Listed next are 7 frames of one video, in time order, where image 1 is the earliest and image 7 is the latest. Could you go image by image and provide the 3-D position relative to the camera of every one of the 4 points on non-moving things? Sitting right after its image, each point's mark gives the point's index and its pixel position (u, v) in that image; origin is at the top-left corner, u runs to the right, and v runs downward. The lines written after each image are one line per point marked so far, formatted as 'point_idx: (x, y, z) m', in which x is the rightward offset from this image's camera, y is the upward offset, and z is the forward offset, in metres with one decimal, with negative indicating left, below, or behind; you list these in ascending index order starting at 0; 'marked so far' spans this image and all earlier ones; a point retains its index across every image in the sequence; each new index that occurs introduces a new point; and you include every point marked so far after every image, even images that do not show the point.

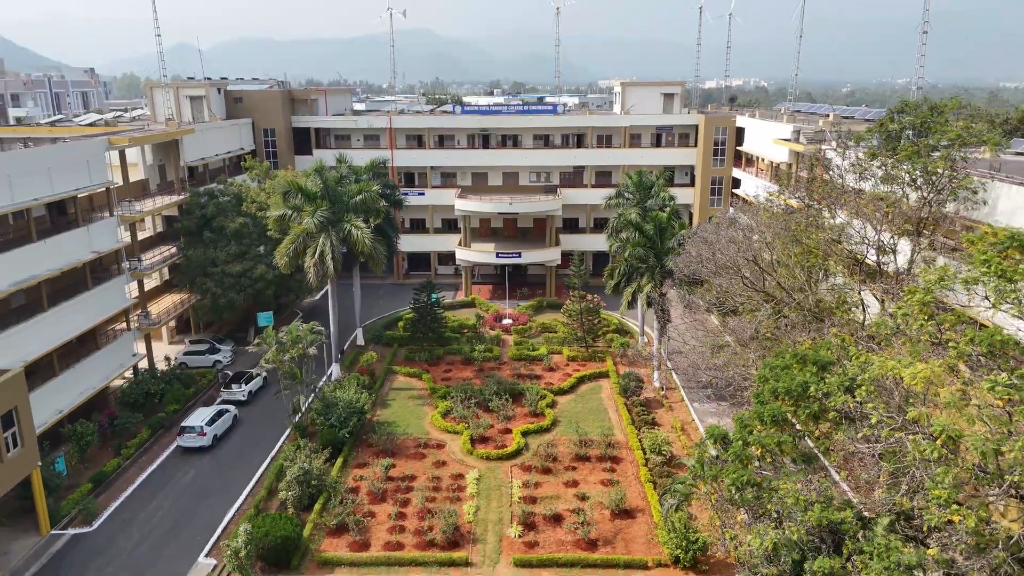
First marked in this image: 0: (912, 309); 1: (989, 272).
0: (+7.4, -0.4, +13.4) m
1: (+8.1, +0.3, +12.1) m
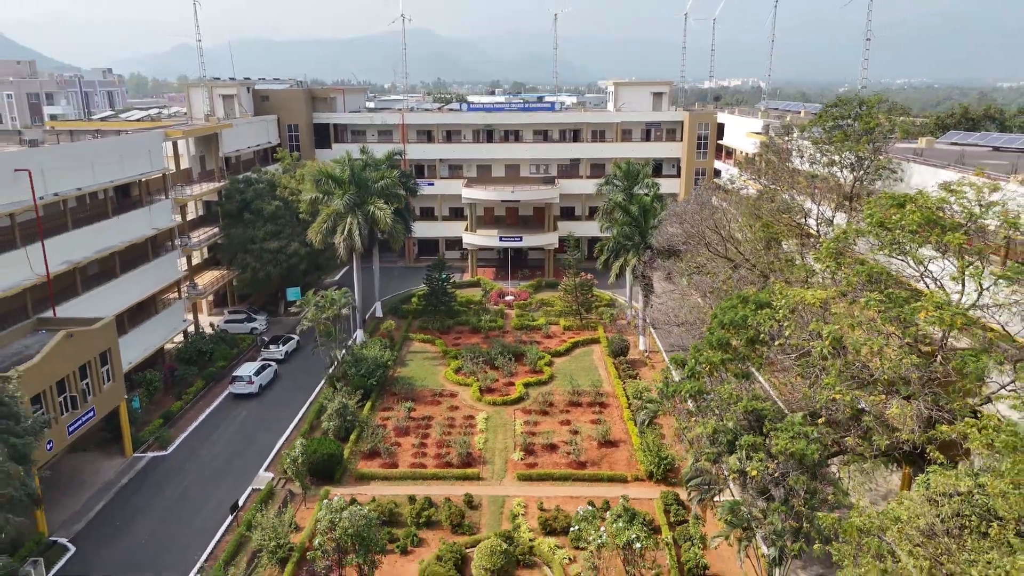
0: (+7.6, +0.8, +17.6) m
1: (+8.2, +1.5, +16.2) m
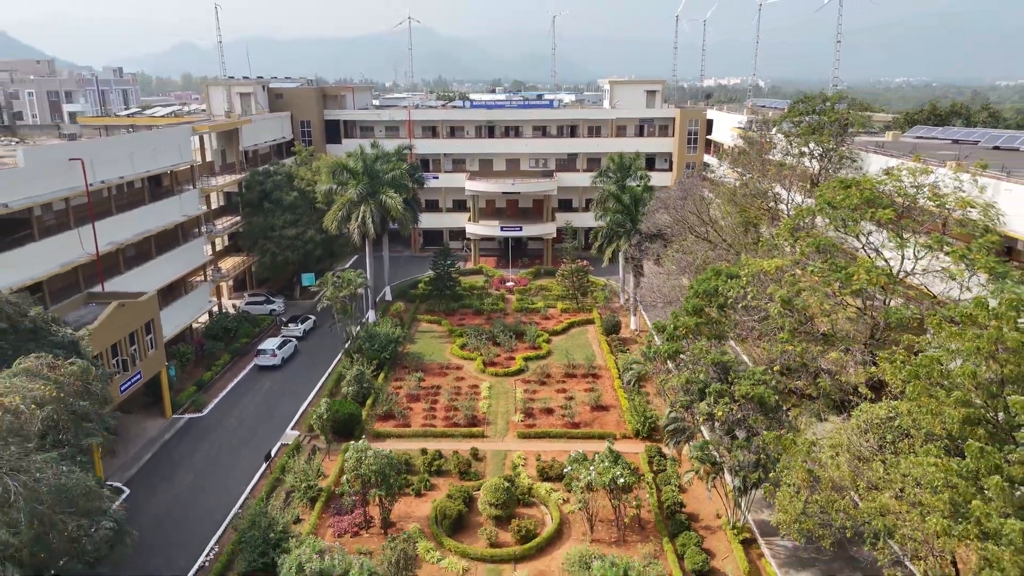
0: (+7.6, +1.6, +20.2) m
1: (+8.3, +2.3, +18.9) m
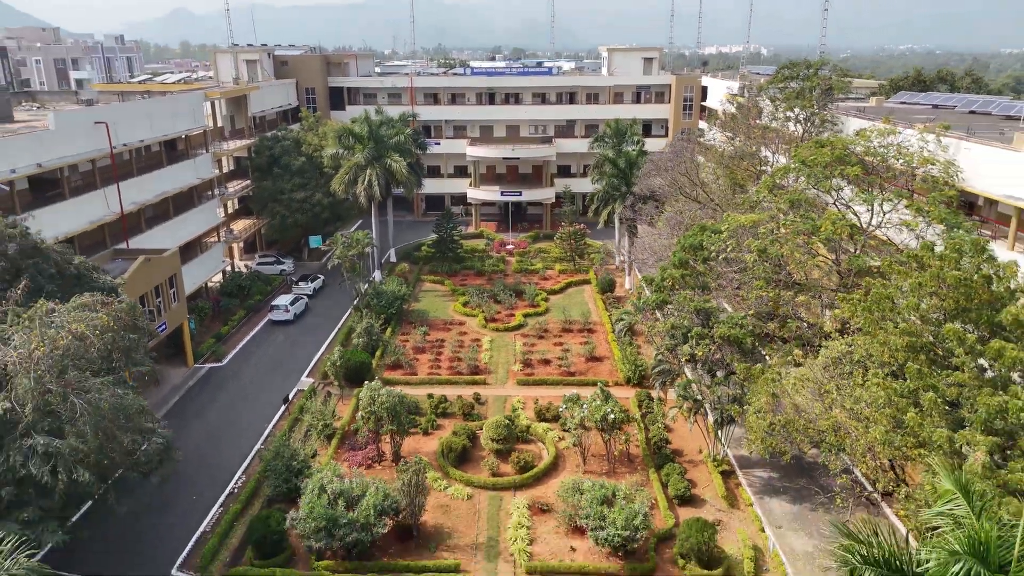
0: (+7.6, +3.0, +21.8) m
1: (+8.3, +3.6, +20.5) m
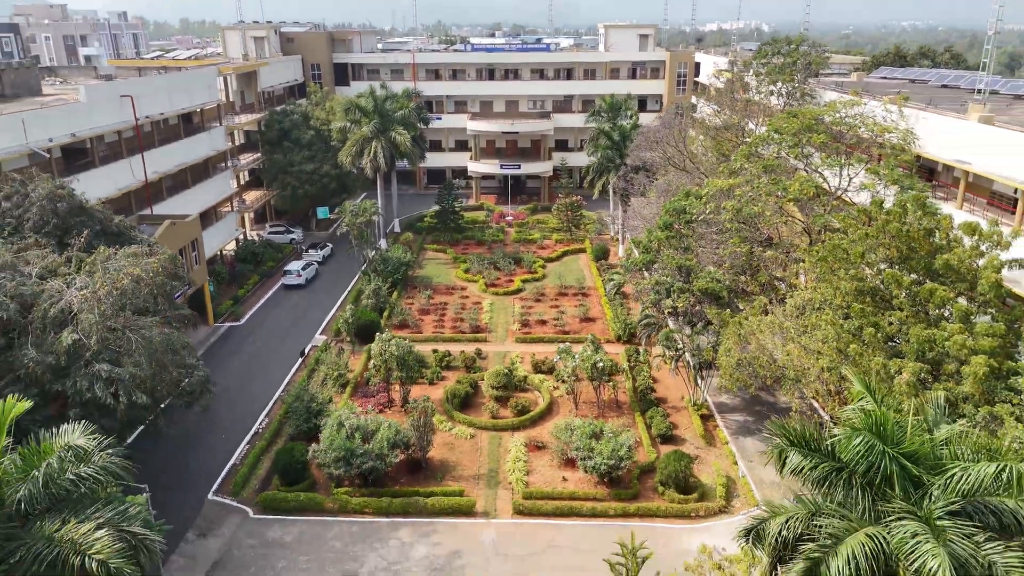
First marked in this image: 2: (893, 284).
0: (+7.5, +4.3, +23.7) m
1: (+8.2, +4.9, +22.3) m
2: (+8.4, +0.1, +15.5) m
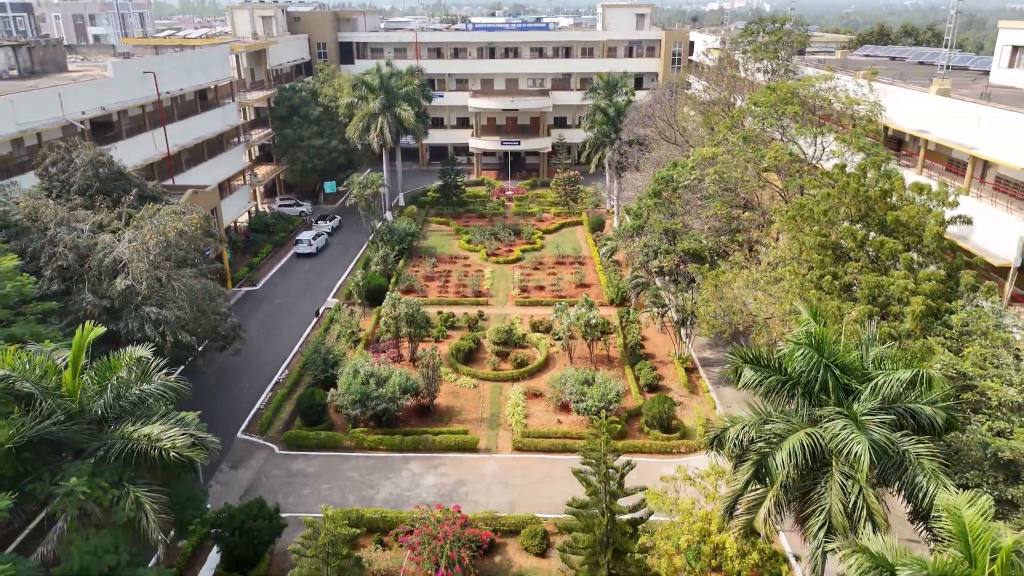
0: (+7.5, +5.7, +25.5) m
1: (+8.2, +6.3, +24.2) m
2: (+8.3, +1.2, +17.5) m
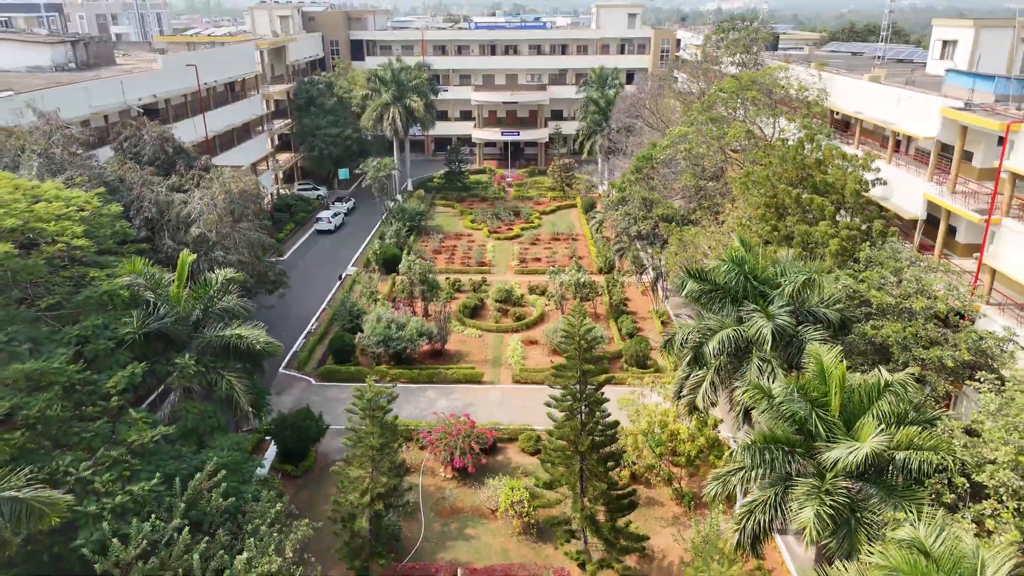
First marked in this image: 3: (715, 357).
0: (+7.5, +7.2, +29.4) m
1: (+8.2, +7.8, +28.0) m
2: (+8.3, +2.7, +21.4) m
3: (+4.4, -1.5, +15.4) m
